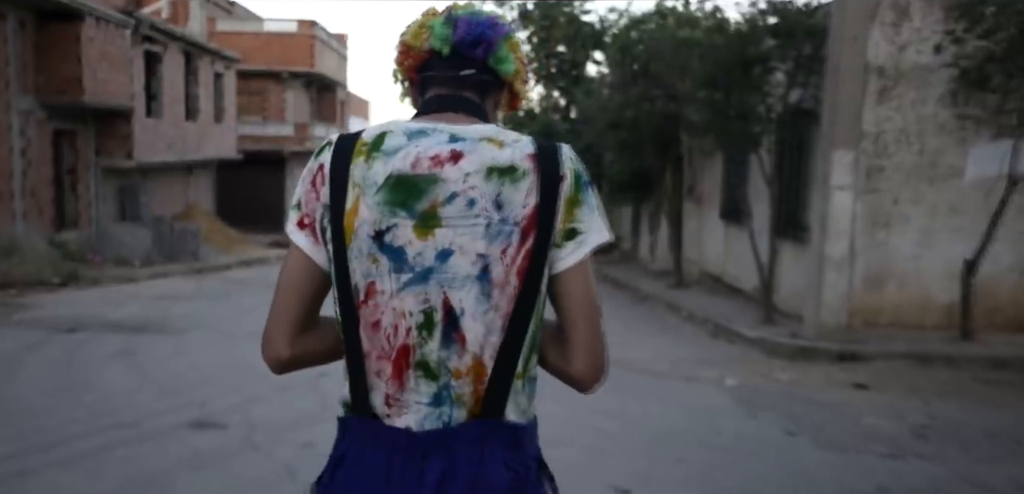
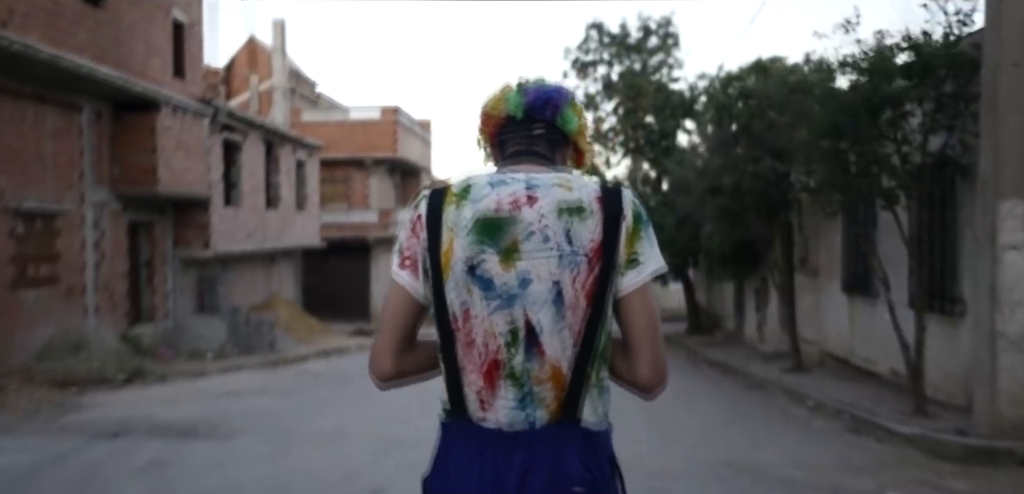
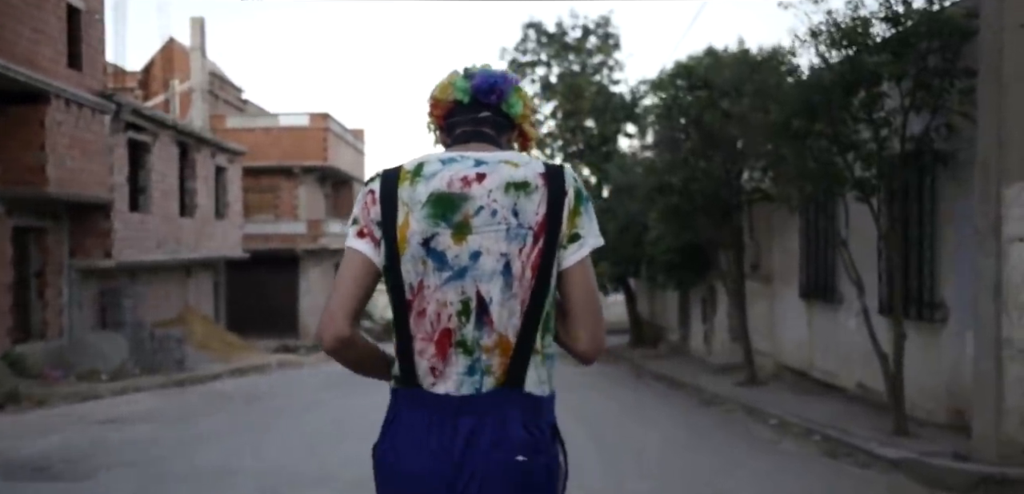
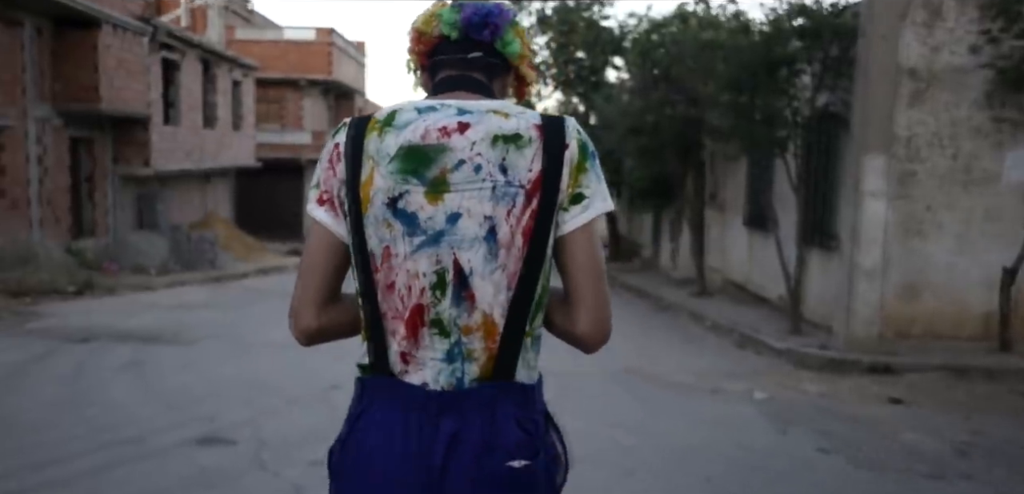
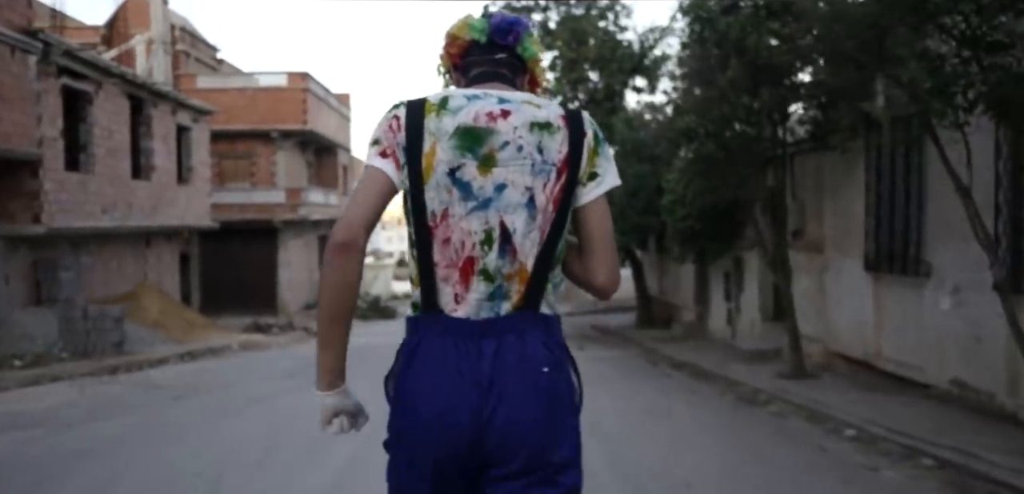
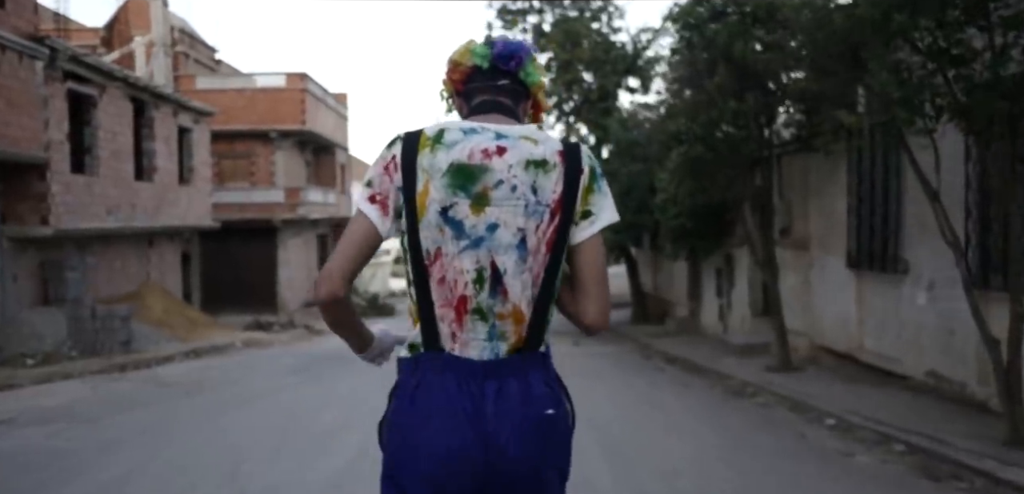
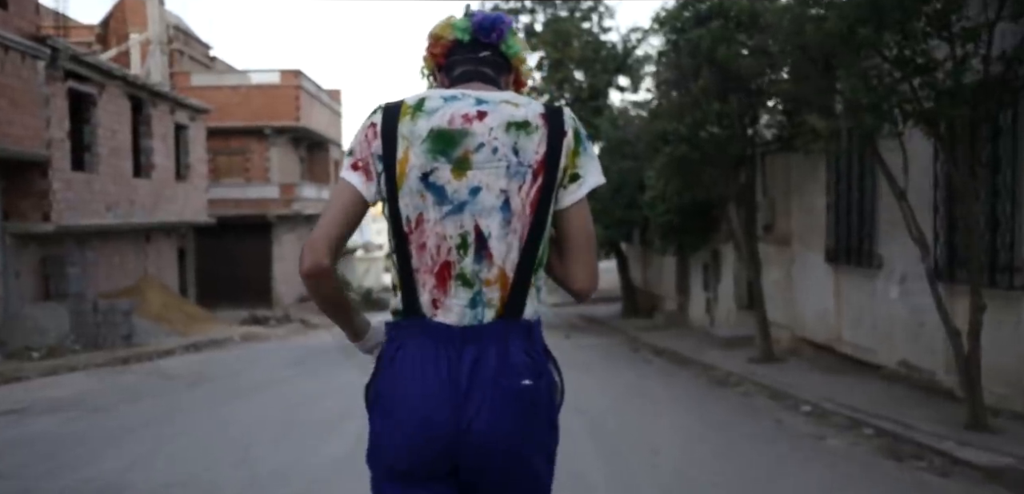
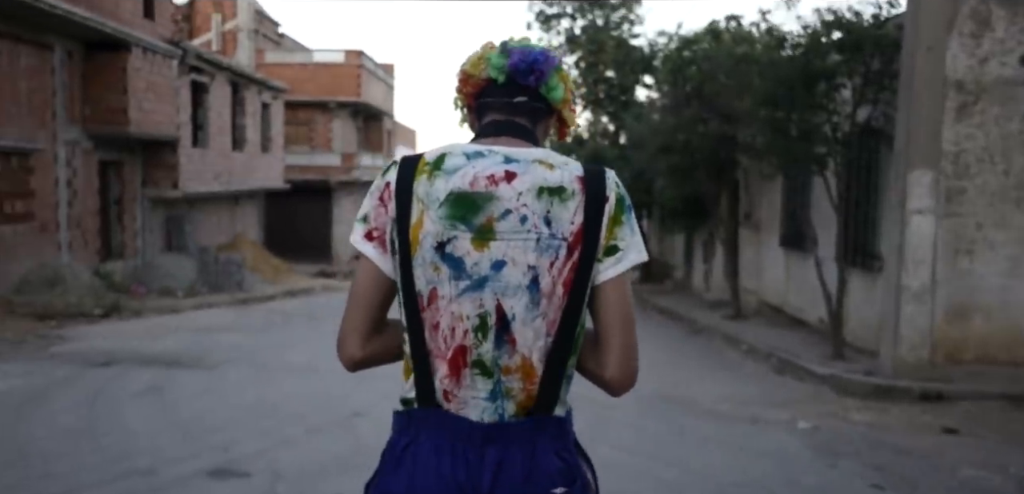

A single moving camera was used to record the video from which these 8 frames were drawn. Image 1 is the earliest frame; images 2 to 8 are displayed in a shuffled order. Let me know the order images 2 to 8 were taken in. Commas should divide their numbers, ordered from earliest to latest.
4, 8, 2, 3, 7, 6, 5
